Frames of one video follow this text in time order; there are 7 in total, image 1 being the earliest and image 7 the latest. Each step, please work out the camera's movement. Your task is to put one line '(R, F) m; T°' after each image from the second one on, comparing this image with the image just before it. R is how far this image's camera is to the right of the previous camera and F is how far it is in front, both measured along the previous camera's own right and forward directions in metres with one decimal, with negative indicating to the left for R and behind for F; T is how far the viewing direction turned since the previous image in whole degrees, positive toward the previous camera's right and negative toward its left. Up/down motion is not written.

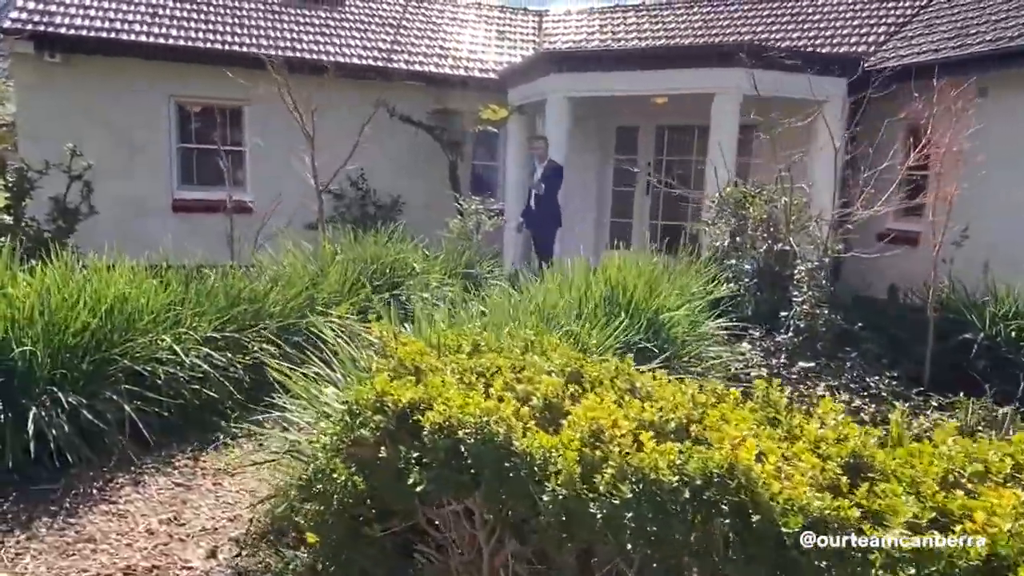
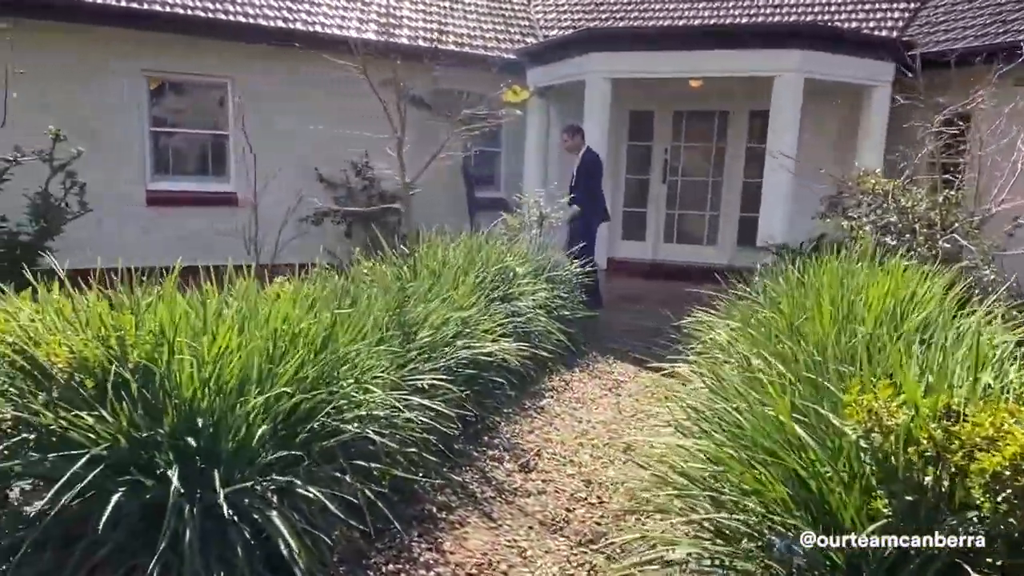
(-1.8, +1.0) m; +7°
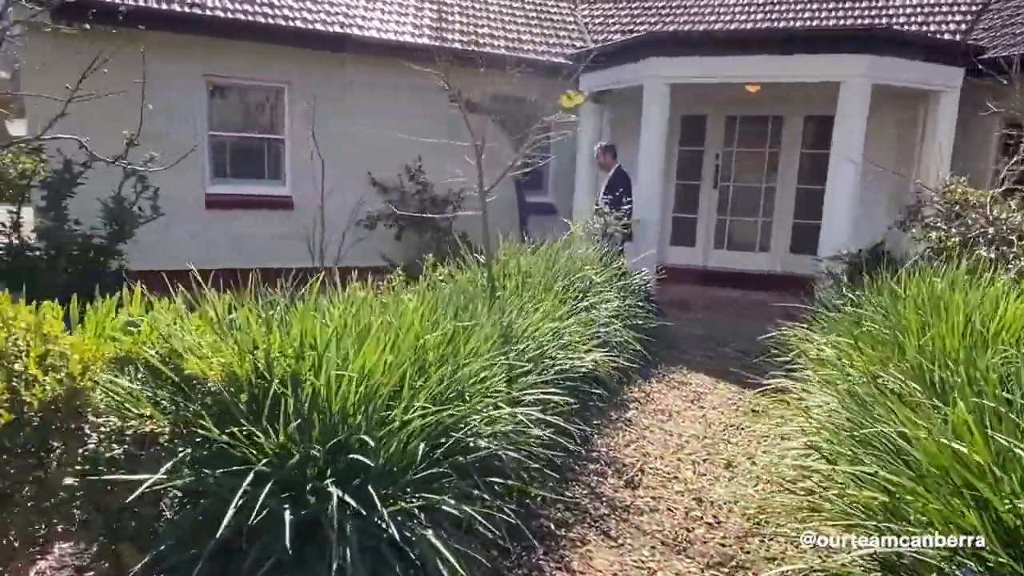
(-0.5, 0.0) m; -2°
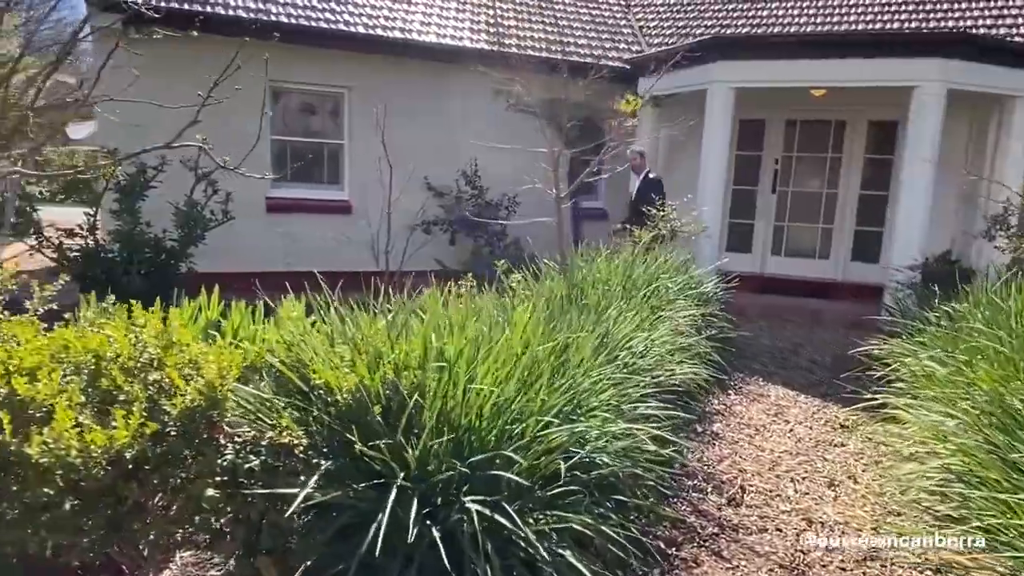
(-0.4, +0.1) m; -3°
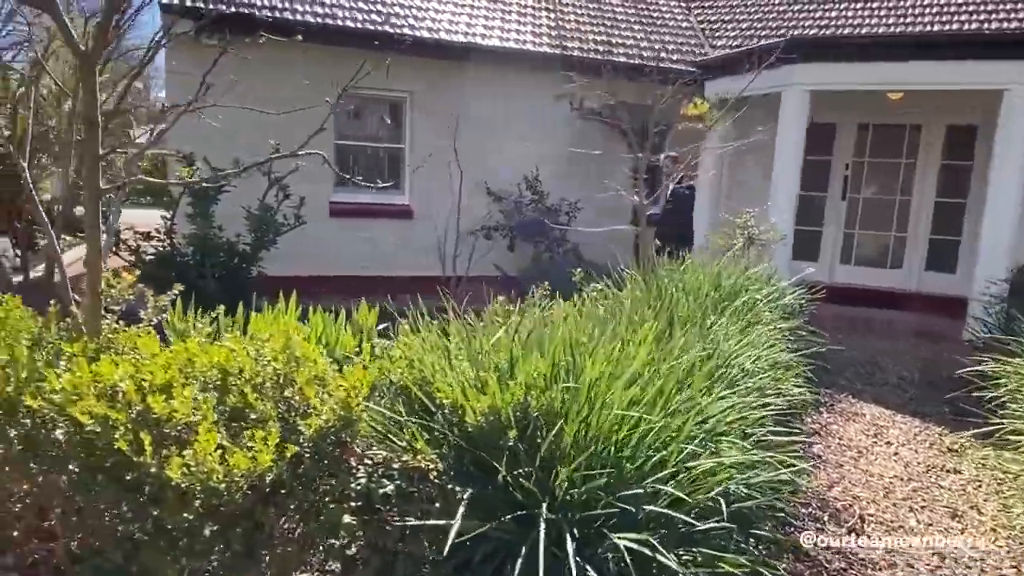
(-0.3, +0.1) m; -3°
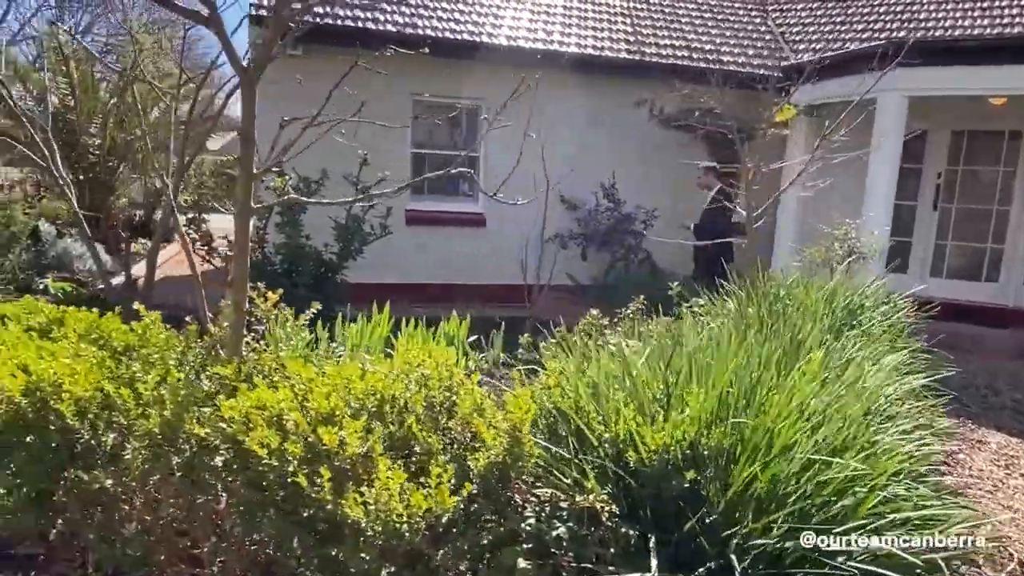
(-0.4, +0.1) m; -4°
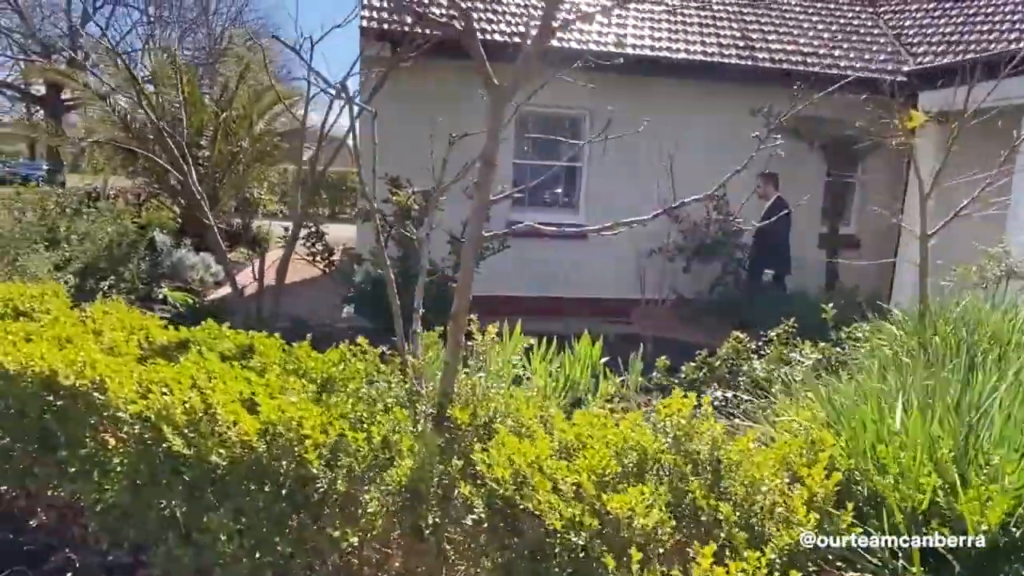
(-0.6, +0.2) m; -5°
